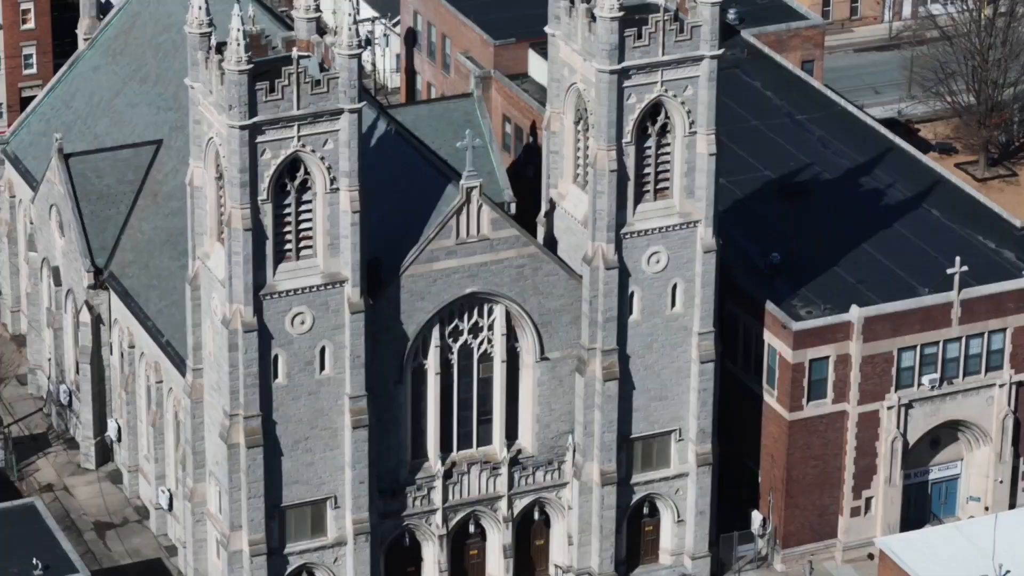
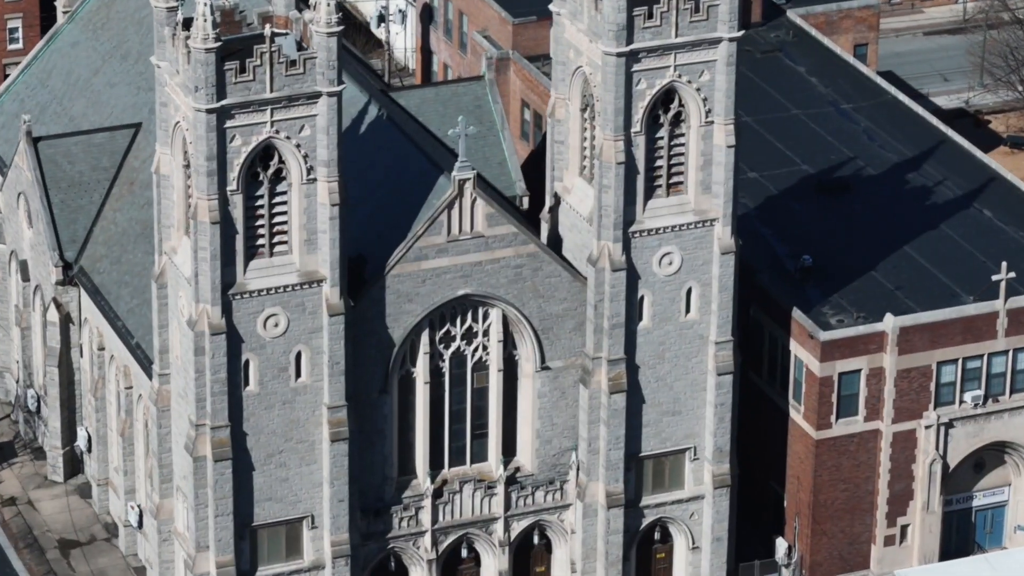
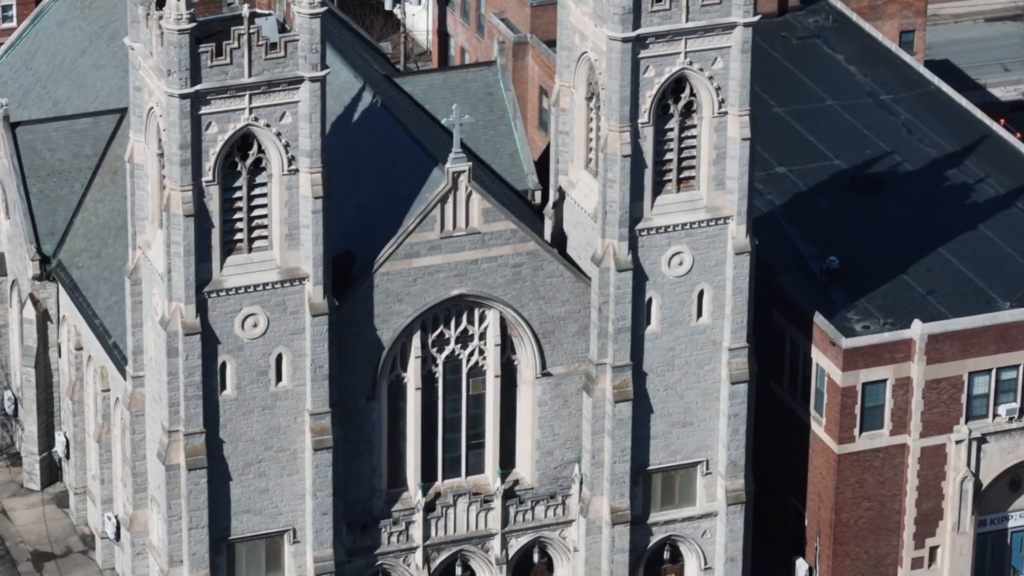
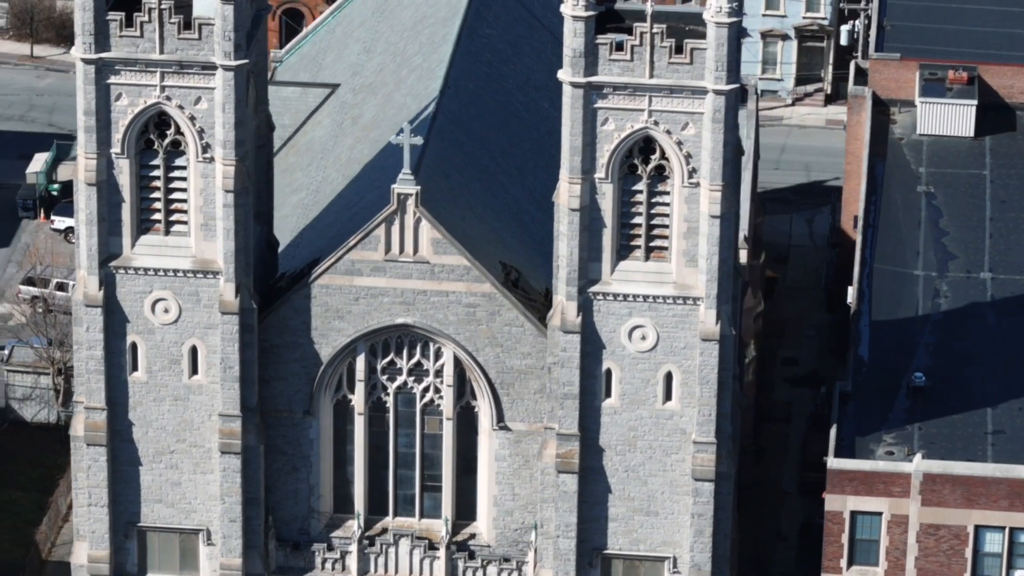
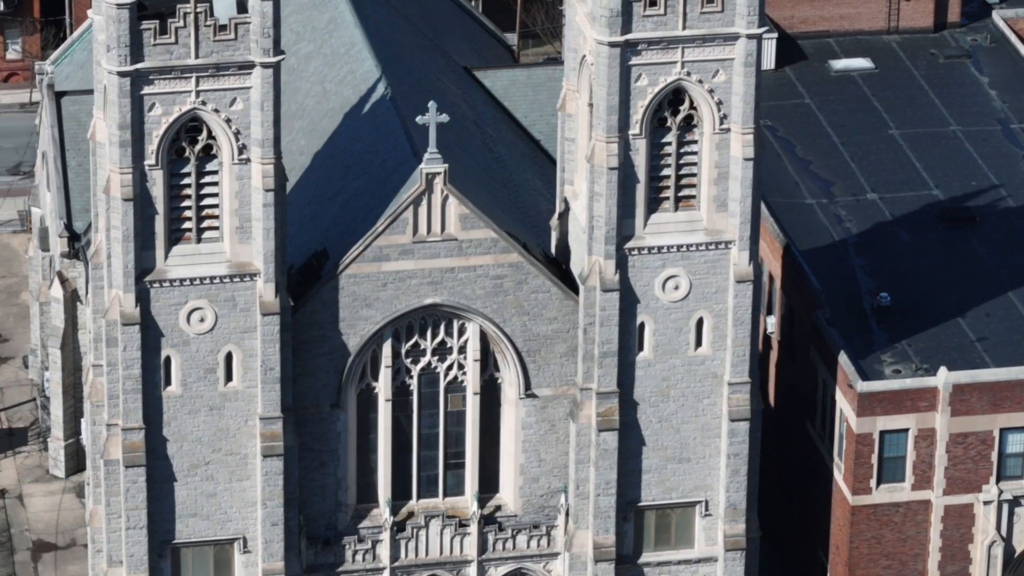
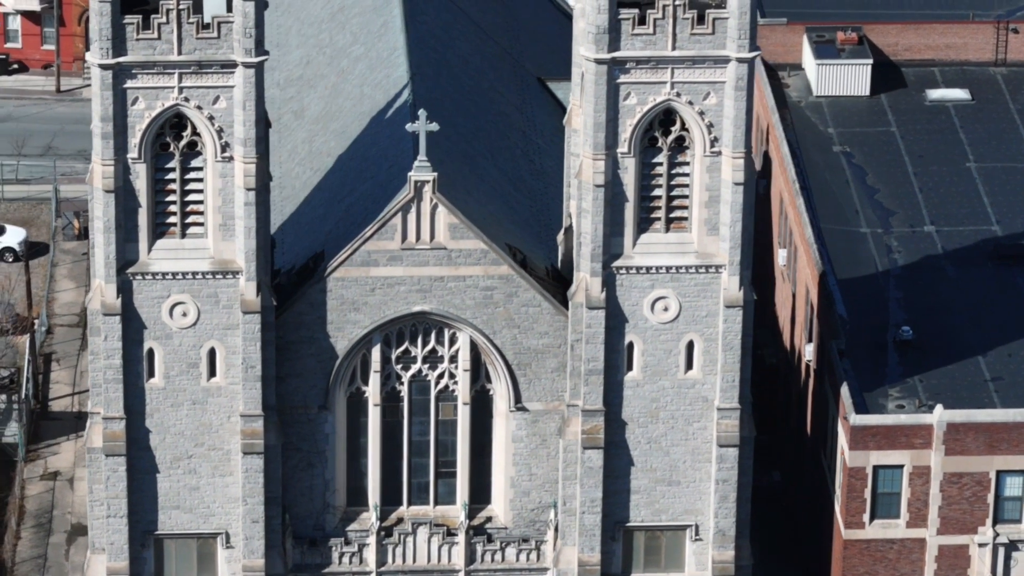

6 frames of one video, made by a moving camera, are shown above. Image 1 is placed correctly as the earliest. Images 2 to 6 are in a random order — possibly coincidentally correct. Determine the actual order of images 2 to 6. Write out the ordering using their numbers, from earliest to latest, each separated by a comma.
2, 3, 5, 6, 4
